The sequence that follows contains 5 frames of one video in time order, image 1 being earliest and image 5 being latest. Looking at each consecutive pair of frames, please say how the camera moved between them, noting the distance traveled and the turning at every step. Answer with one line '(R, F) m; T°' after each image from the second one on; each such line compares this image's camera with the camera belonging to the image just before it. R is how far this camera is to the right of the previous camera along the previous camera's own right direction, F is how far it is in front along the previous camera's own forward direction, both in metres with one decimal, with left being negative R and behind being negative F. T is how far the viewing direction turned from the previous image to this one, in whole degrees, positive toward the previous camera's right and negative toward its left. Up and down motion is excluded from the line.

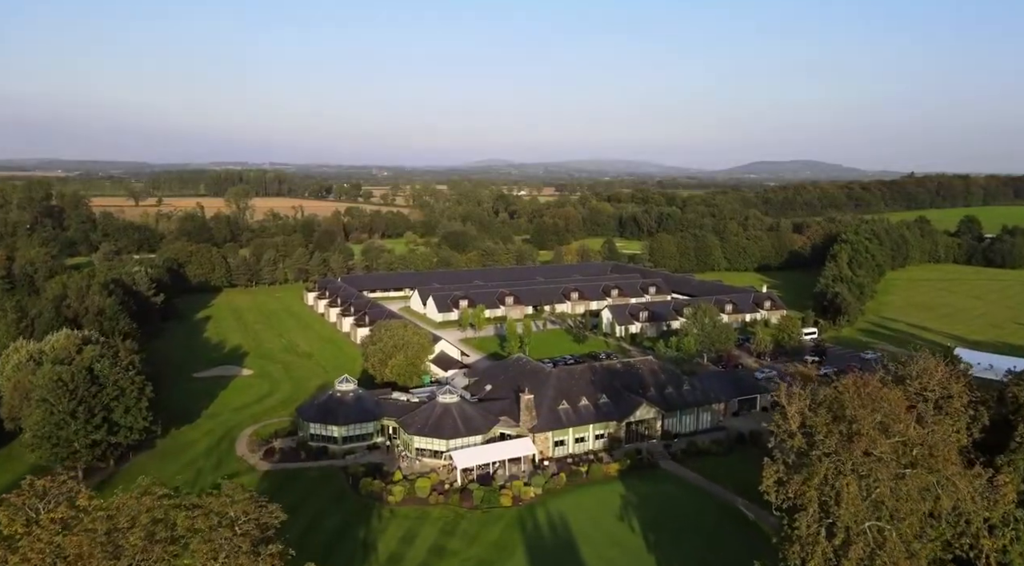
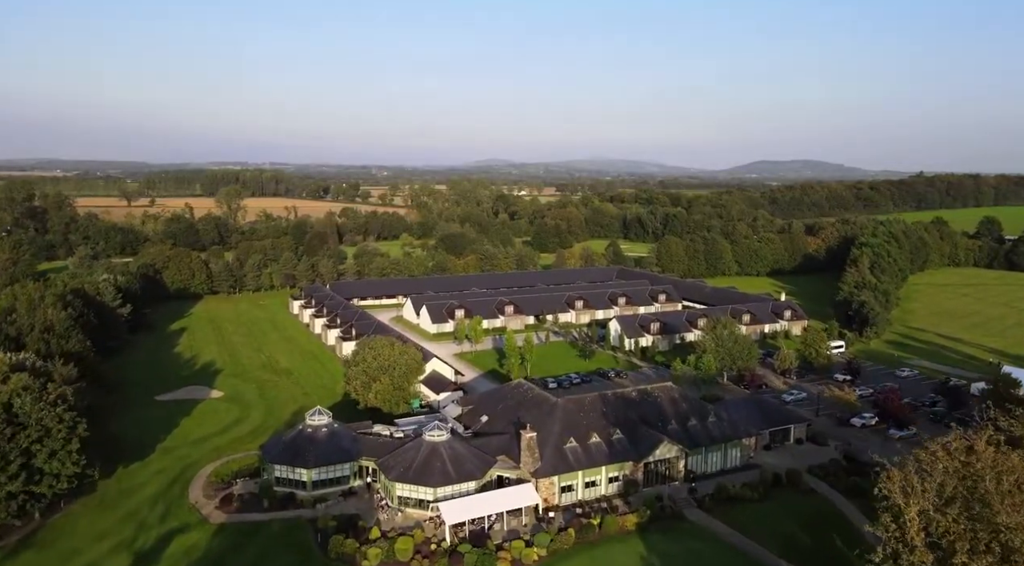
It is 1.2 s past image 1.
(0.0, +5.2) m; 0°
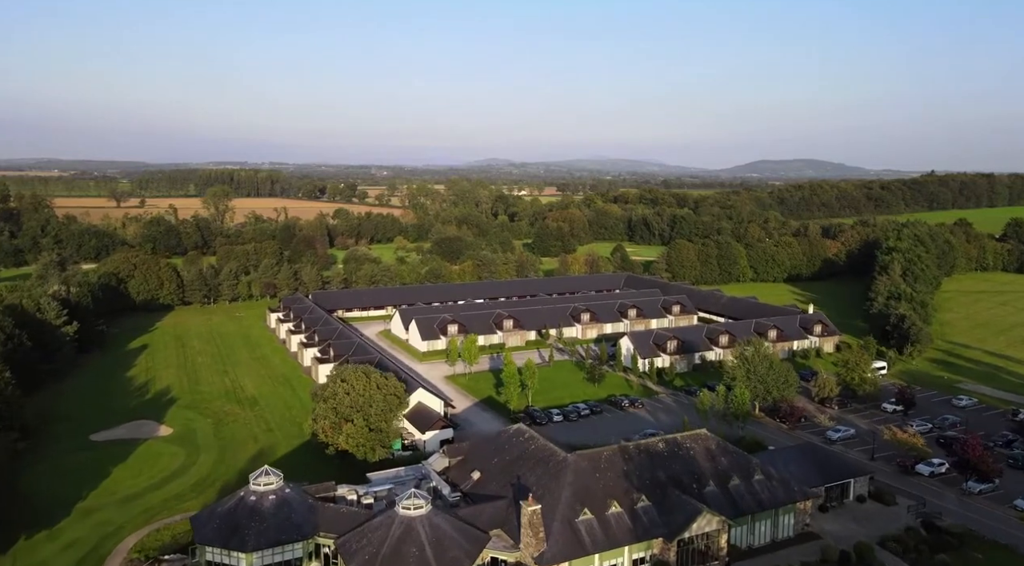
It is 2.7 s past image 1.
(+0.1, +6.6) m; 0°
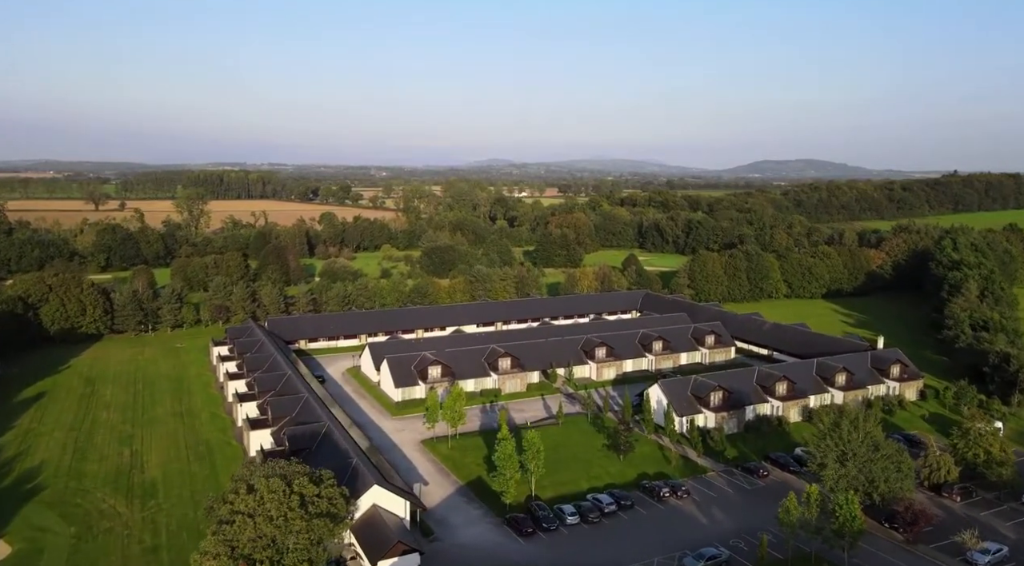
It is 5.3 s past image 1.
(+0.2, +12.3) m; 0°
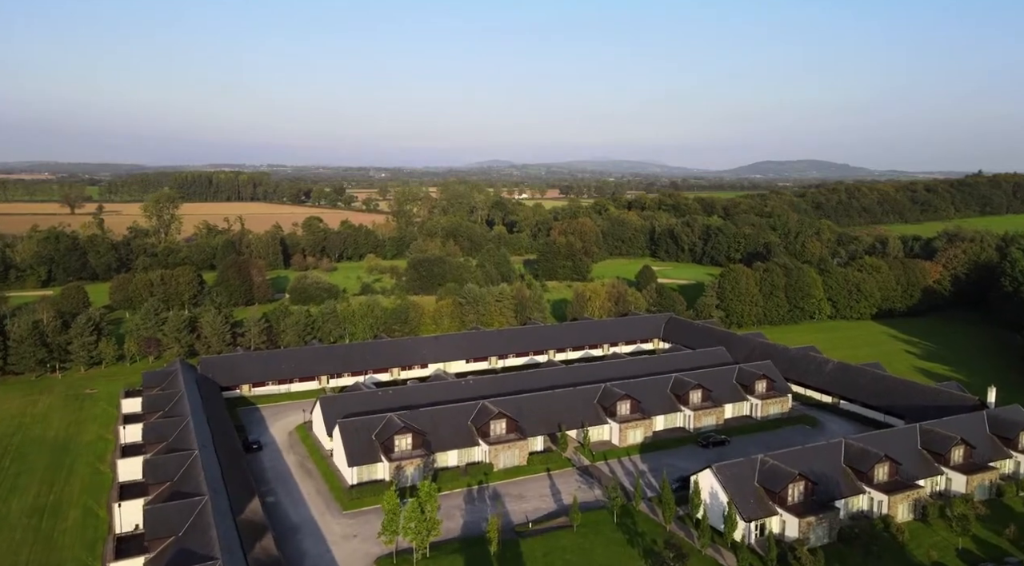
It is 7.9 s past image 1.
(+0.2, +12.1) m; 0°
